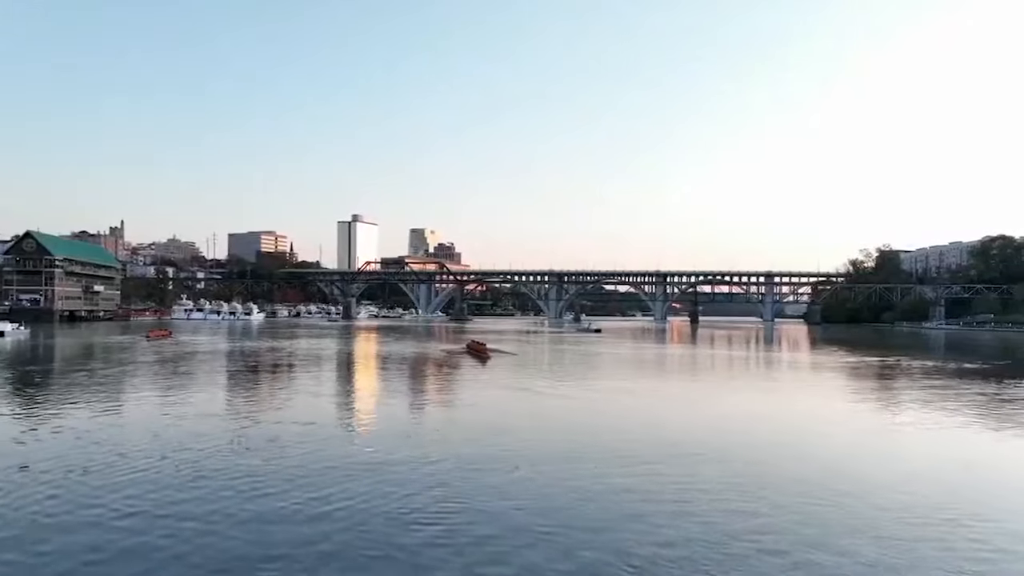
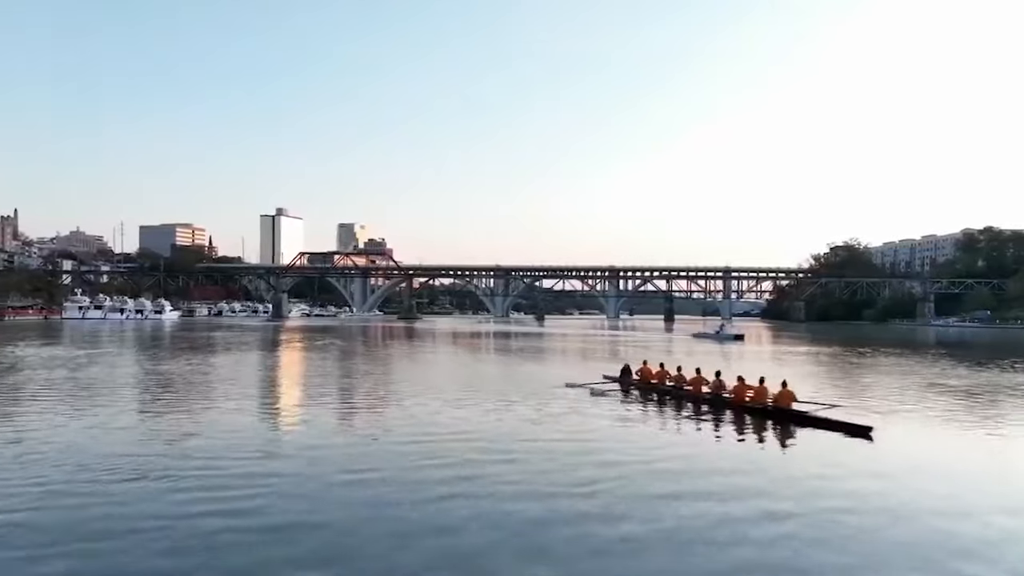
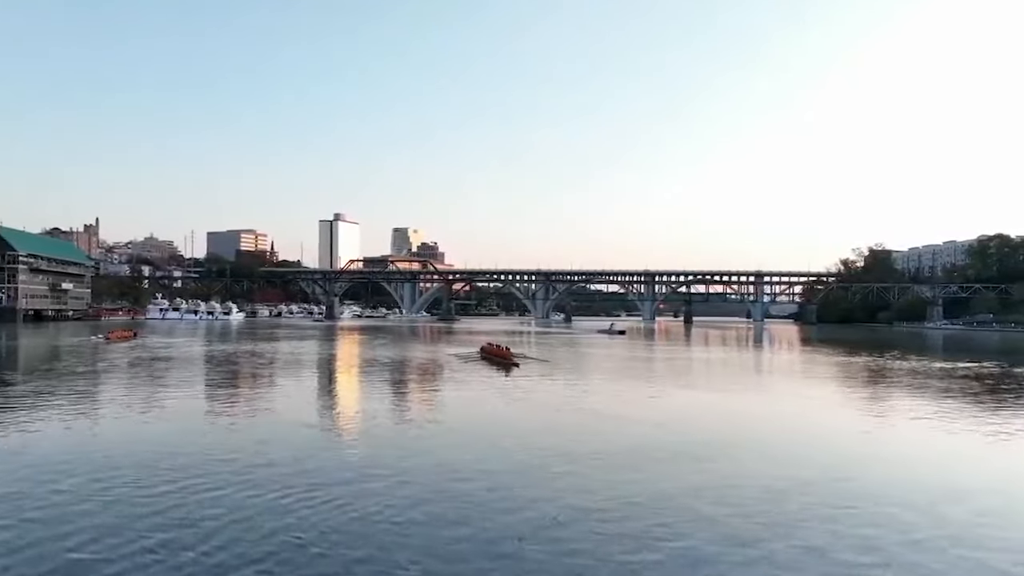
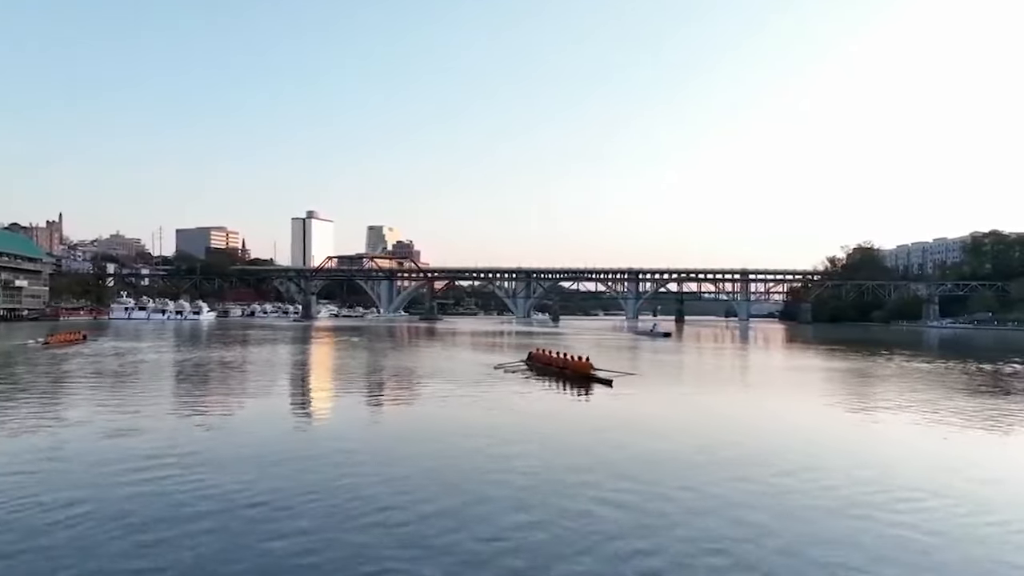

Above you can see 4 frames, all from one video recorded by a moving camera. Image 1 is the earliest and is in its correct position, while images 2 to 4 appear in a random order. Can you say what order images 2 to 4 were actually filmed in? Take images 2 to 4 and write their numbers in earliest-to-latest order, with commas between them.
3, 4, 2
